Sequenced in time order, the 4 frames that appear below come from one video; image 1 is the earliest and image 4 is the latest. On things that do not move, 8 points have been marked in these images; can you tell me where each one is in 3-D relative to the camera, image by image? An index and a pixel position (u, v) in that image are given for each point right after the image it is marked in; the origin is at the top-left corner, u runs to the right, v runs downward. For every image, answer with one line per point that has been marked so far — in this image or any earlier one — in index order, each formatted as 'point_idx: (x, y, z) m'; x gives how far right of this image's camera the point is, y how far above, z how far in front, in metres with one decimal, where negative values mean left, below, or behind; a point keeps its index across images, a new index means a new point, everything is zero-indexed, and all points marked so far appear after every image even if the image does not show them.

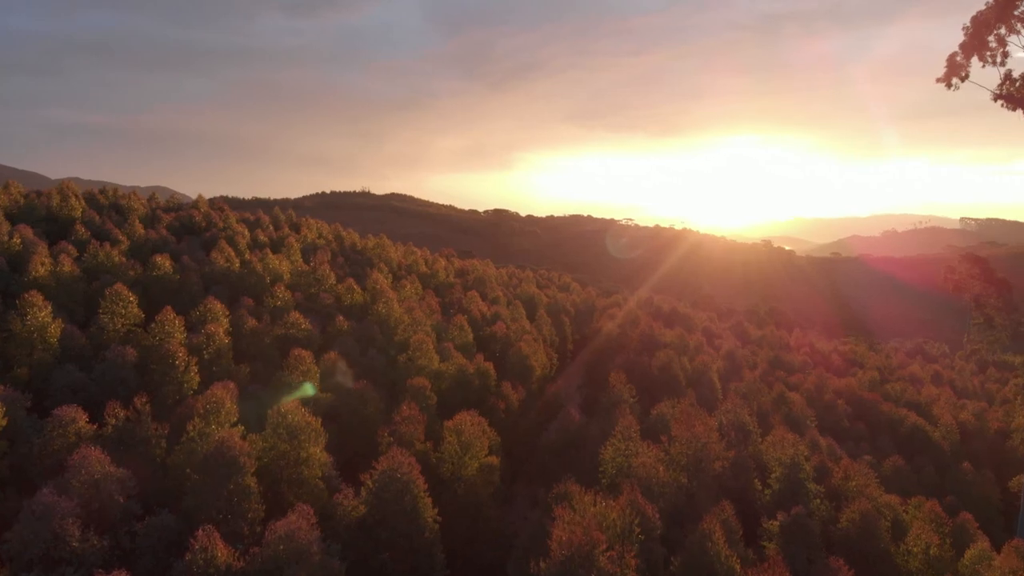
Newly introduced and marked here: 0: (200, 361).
0: (-3.4, -0.8, +8.2) m
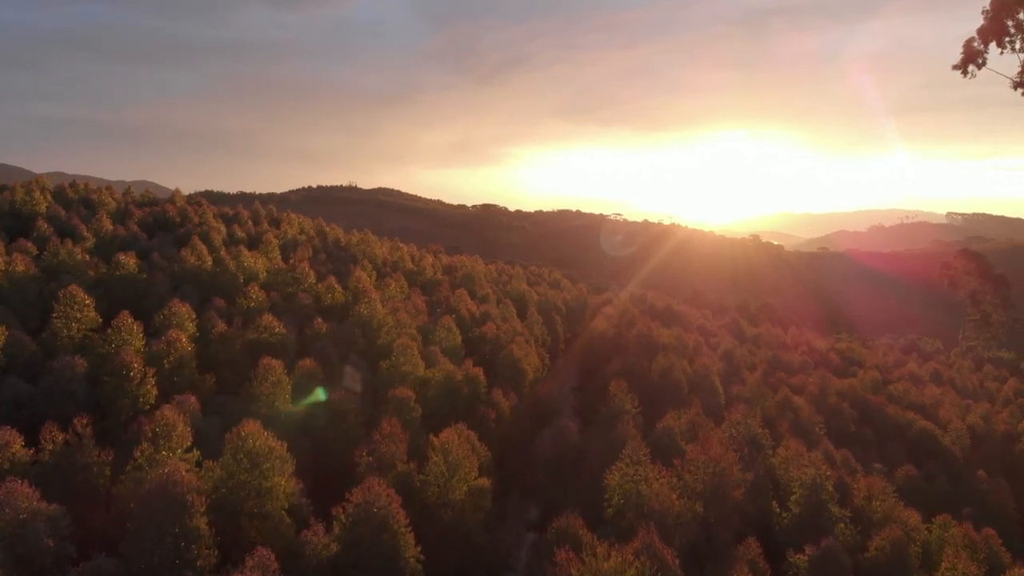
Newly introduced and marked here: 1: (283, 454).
0: (-3.5, -0.8, +7.4) m
1: (-1.6, -1.2, +5.3) m
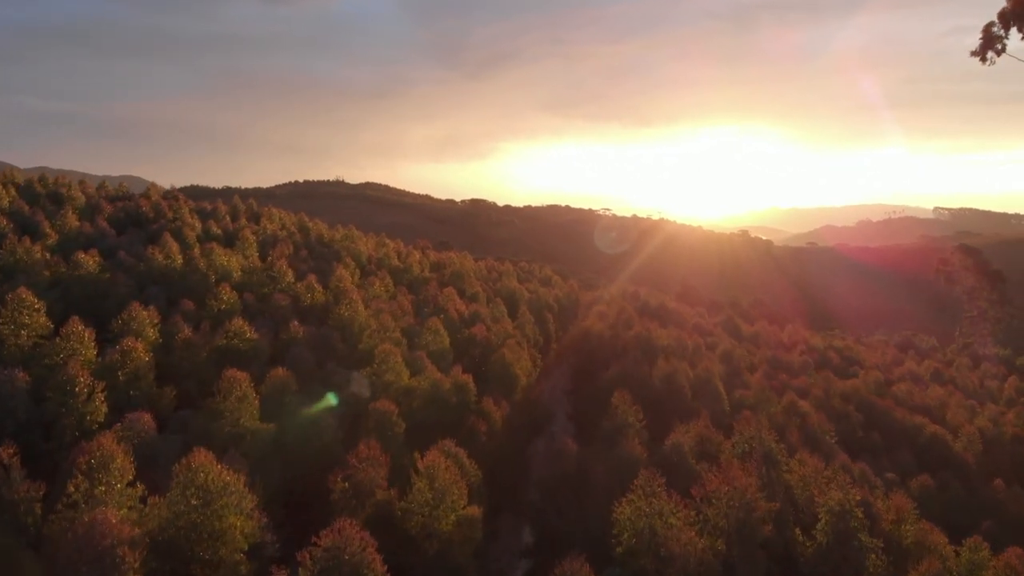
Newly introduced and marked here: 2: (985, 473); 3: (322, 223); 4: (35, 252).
0: (-3.5, -0.9, +6.7) m
1: (-1.7, -1.2, +4.6) m
2: (+7.7, -3.0, +12.4) m
3: (-4.1, +1.4, +16.5) m
4: (-6.0, +0.4, +9.5) m
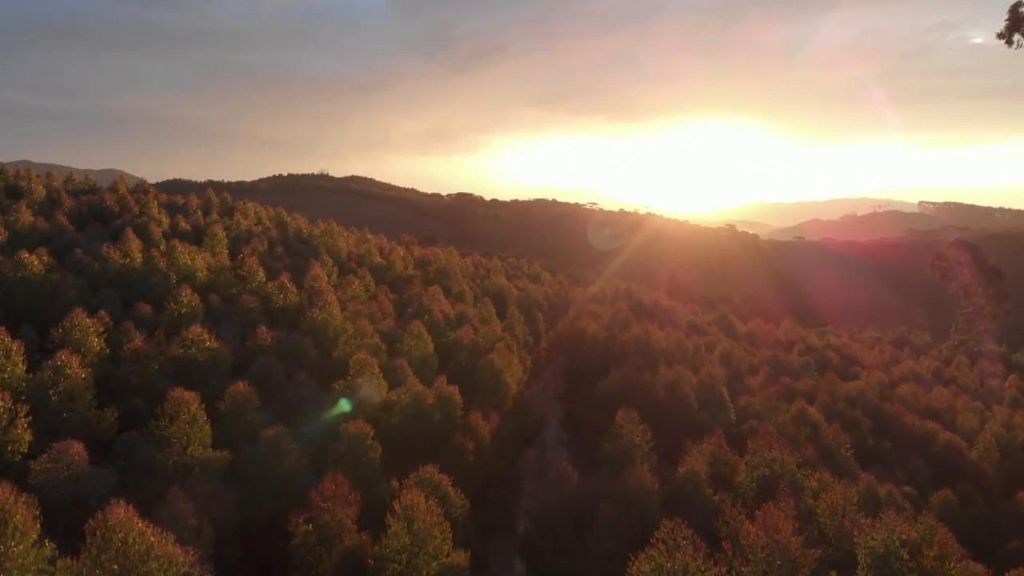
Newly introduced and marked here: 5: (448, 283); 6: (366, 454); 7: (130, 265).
0: (-3.6, -0.9, +5.8) m
1: (-1.7, -1.3, +3.8) m
2: (+7.6, -3.0, +11.7) m
3: (-4.4, +1.4, +15.6) m
4: (-6.1, +0.4, +8.5) m
5: (-1.1, 0.0, +13.3) m
6: (-1.2, -1.3, +6.1) m
7: (-4.7, +0.3, +9.3) m
